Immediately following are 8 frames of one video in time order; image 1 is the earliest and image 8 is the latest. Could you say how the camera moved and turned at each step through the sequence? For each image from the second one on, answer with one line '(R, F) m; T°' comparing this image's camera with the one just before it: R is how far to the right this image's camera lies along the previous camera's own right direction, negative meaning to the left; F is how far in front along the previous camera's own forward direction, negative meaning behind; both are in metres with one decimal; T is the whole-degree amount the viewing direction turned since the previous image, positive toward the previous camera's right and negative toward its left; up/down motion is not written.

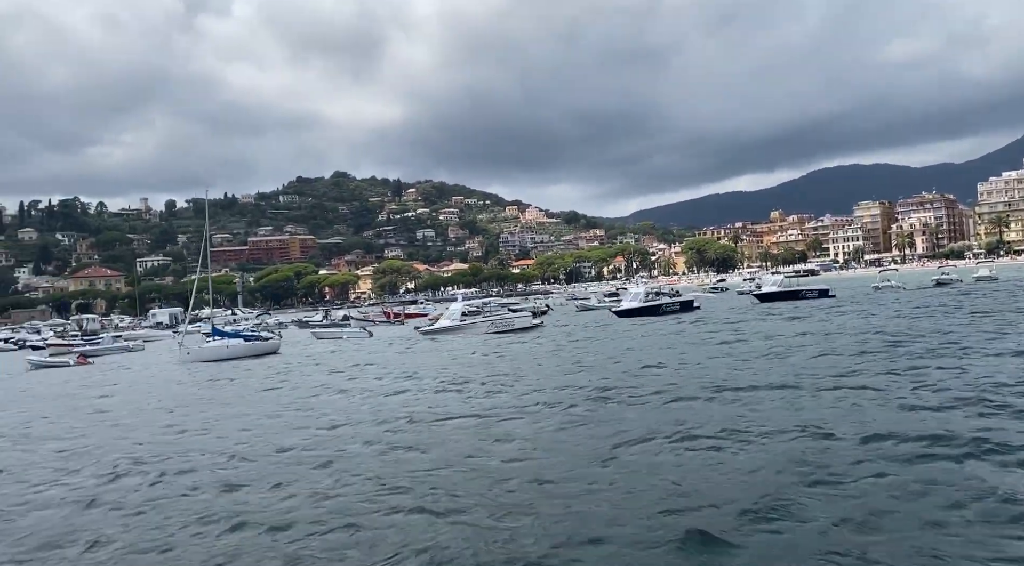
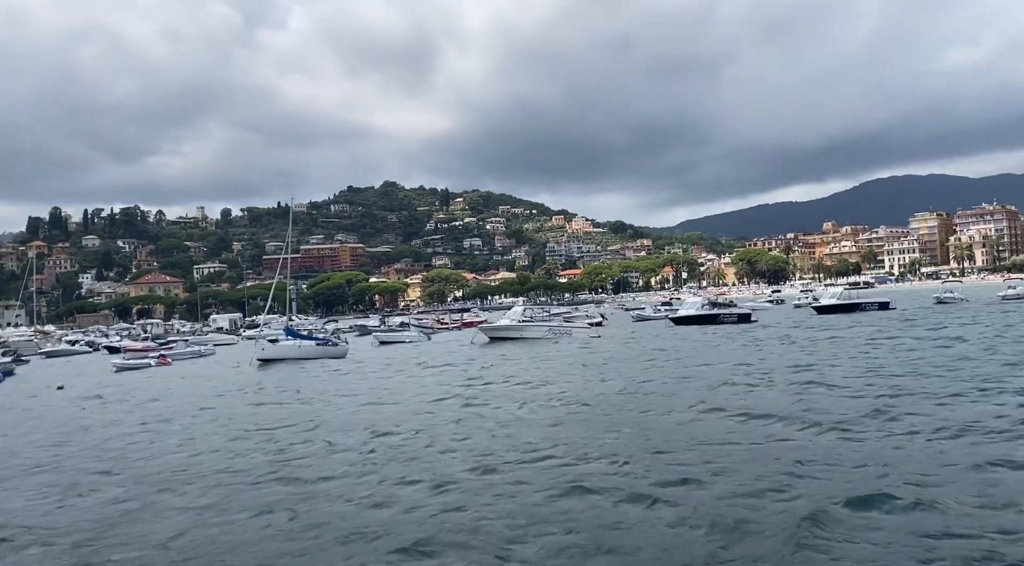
(-2.0, -1.4) m; -3°
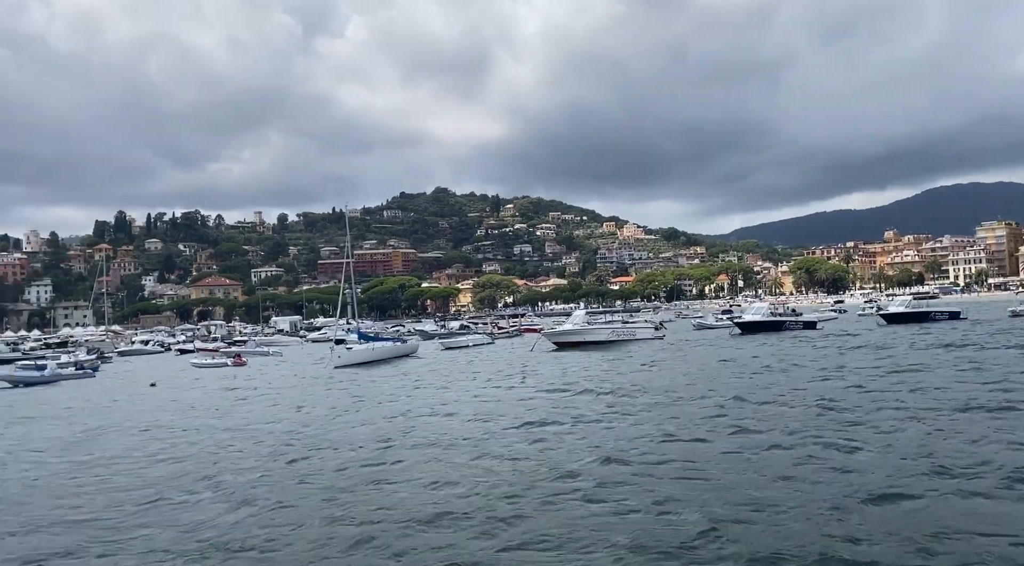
(-2.2, -0.6) m; -3°
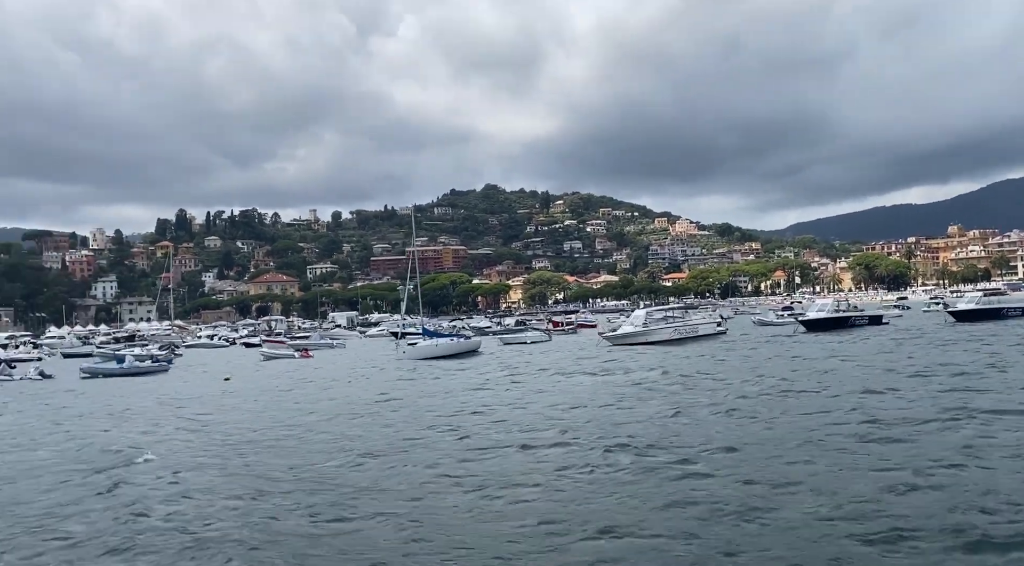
(-1.3, -0.4) m; -3°
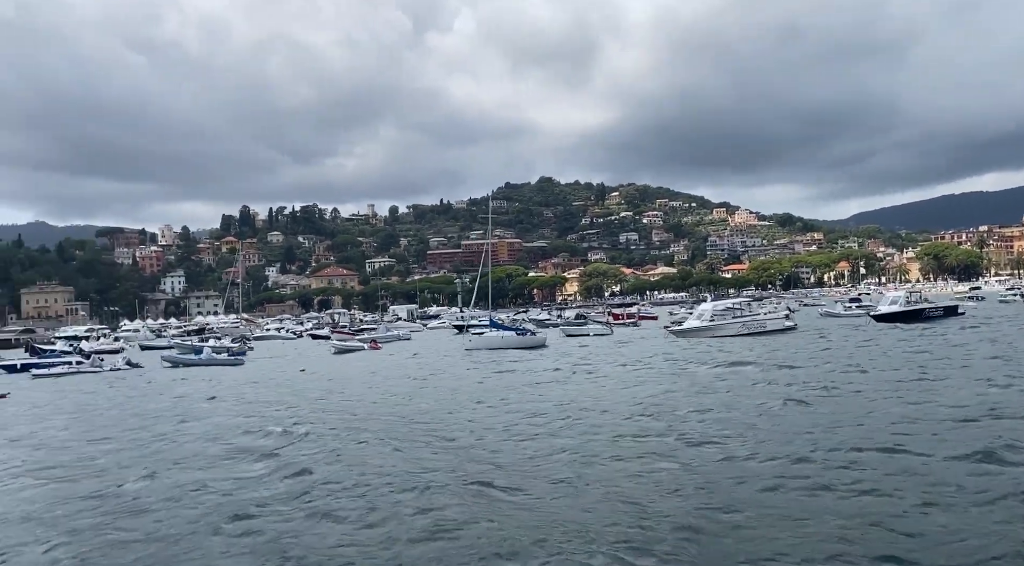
(-1.1, -0.4) m; -4°
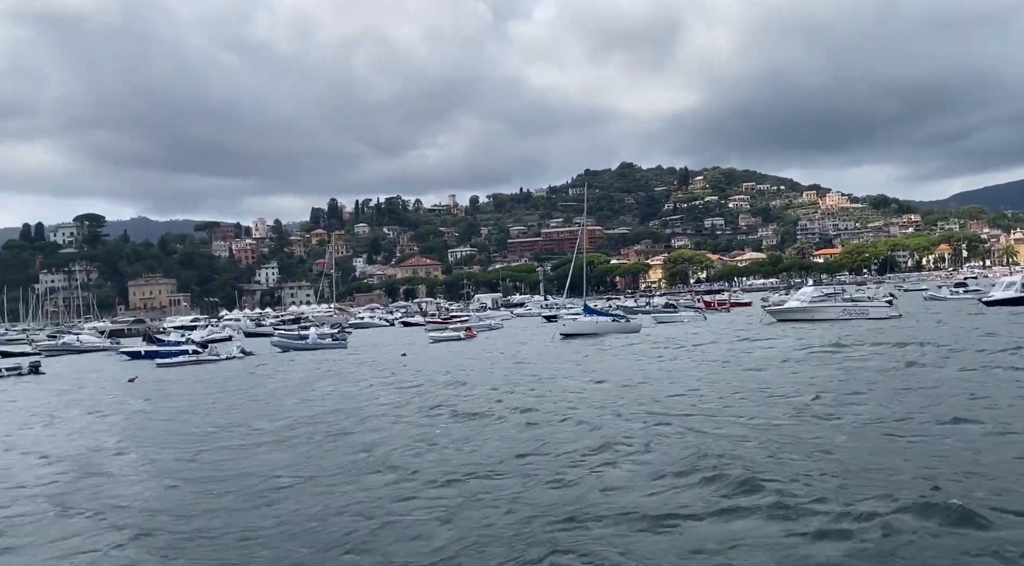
(-1.4, -0.4) m; -5°
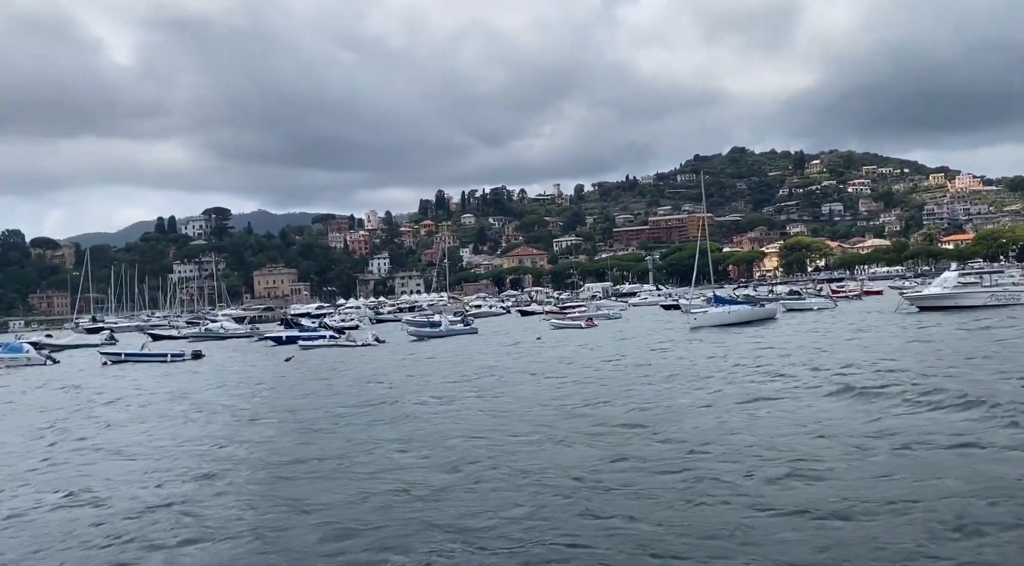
(-2.5, -0.3) m; -7°
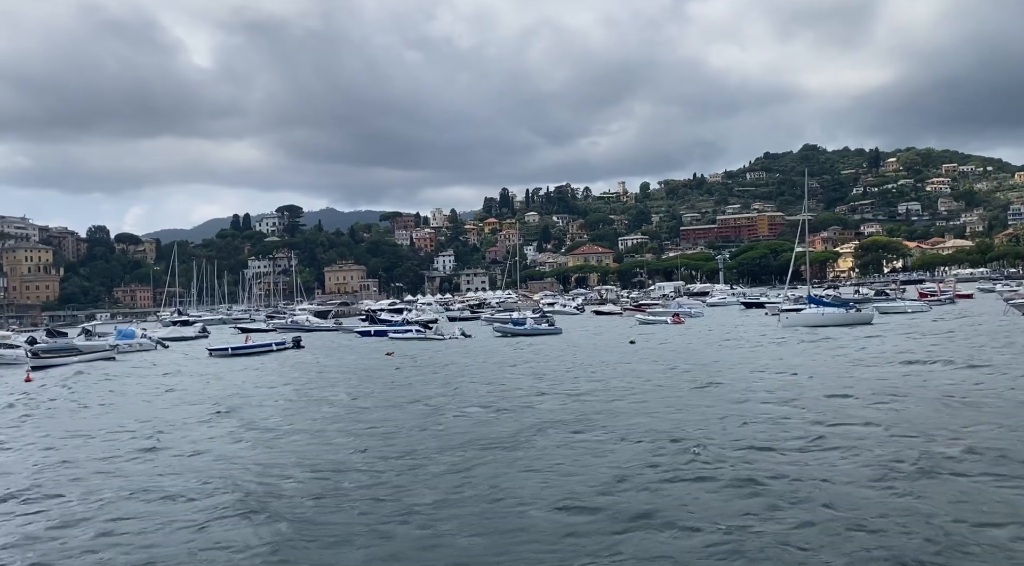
(-2.8, 0.0) m; -4°
